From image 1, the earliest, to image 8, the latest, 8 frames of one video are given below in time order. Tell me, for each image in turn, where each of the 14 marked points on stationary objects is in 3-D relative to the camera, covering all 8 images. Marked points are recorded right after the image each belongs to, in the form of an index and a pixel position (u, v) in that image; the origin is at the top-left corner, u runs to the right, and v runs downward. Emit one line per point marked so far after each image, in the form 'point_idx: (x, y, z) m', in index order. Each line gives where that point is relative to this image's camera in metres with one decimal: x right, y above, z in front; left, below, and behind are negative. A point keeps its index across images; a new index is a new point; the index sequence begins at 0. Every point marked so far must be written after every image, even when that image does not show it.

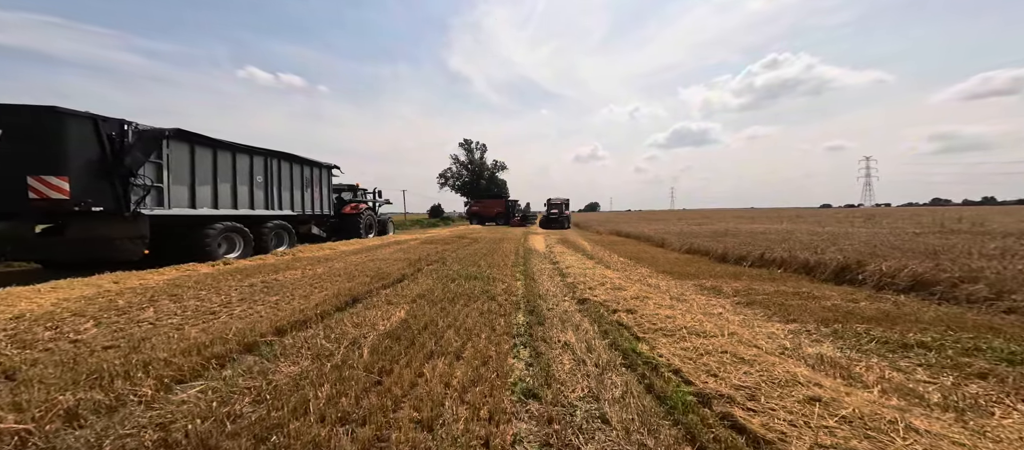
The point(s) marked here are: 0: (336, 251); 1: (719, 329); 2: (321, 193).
0: (-6.0, -0.9, +13.2) m
1: (+1.7, -0.8, +3.1) m
2: (-7.4, +1.3, +15.1) m
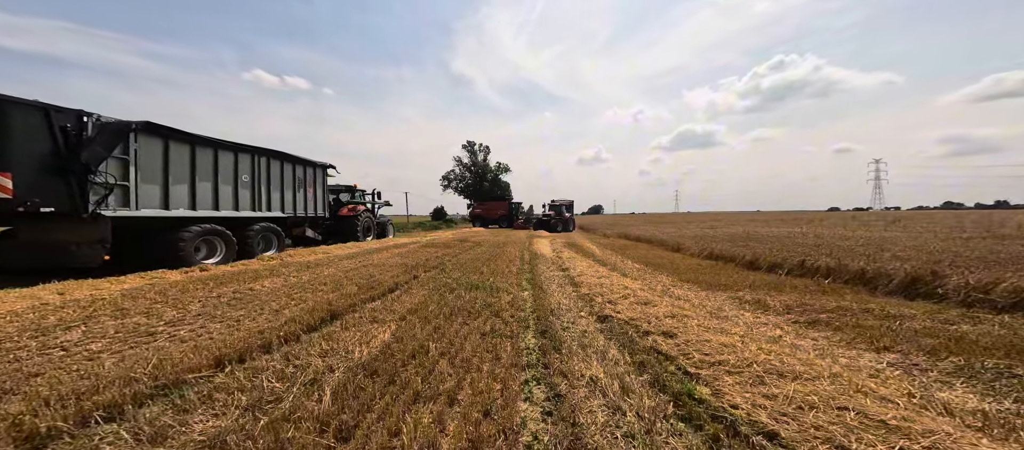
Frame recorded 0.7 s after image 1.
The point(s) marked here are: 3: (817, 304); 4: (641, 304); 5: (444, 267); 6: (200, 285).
0: (-5.9, -1.0, +12.4) m
1: (+1.8, -0.8, +2.3) m
2: (-7.3, +1.2, +14.3) m
3: (+3.3, -0.9, +4.1) m
4: (+1.5, -0.9, +4.3) m
5: (-1.7, -1.1, +9.3) m
6: (-5.3, -1.0, +6.5) m
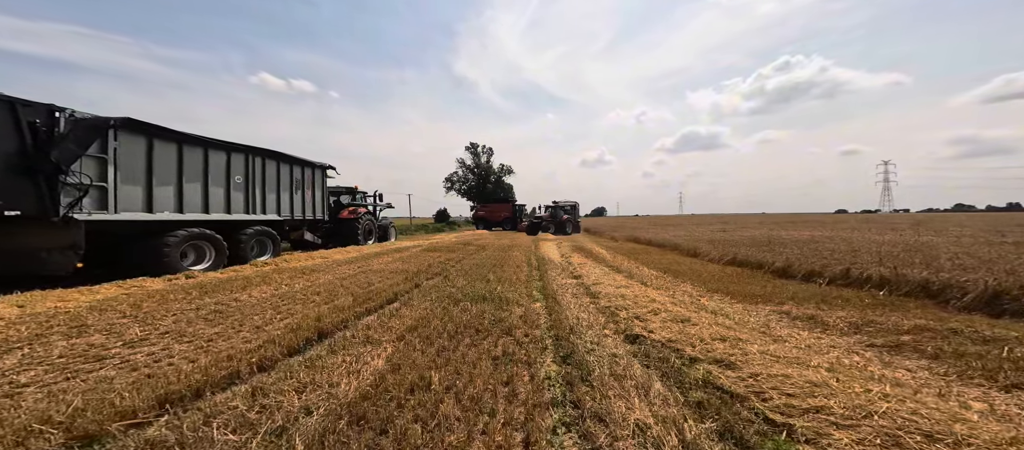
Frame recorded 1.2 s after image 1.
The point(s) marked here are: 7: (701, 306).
0: (-5.7, -1.1, +11.8) m
1: (+1.9, -0.9, +1.7) m
2: (-7.0, +1.0, +13.8) m
3: (+3.4, -0.9, +3.5) m
4: (+1.6, -0.9, +3.7) m
5: (-1.5, -1.2, +8.7) m
6: (-5.1, -1.1, +6.0) m
7: (+2.2, -0.9, +4.4) m
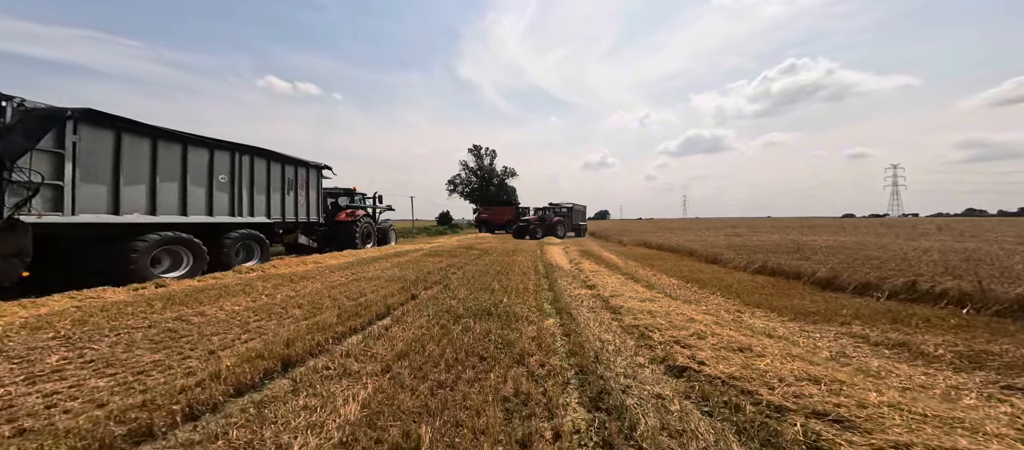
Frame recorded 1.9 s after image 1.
0: (-5.6, -1.2, +11.1) m
1: (+2.0, -0.9, +0.9) m
2: (-6.9, +0.9, +13.1) m
3: (+3.5, -0.9, +2.8) m
4: (+1.7, -1.0, +3.0) m
5: (-1.4, -1.2, +8.0) m
6: (-5.0, -1.1, +5.2) m
7: (+2.3, -1.0, +3.7) m
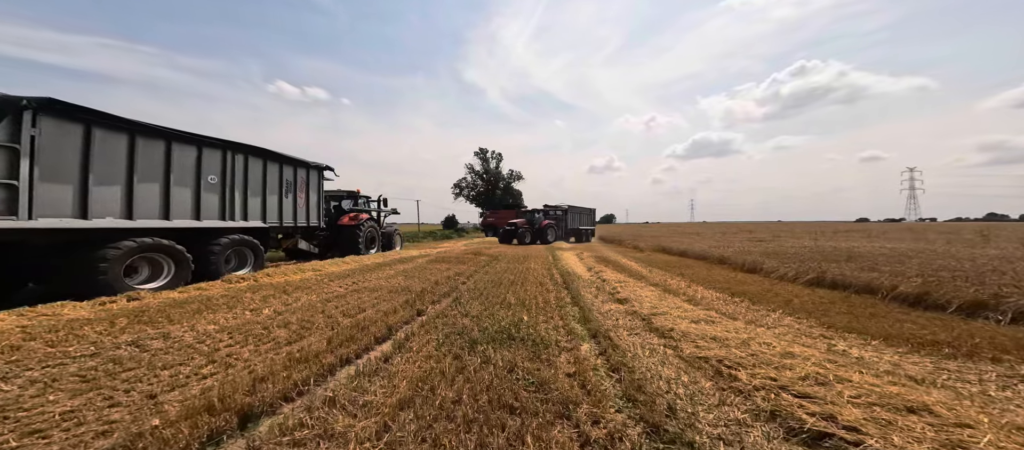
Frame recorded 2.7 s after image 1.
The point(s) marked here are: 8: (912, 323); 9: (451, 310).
0: (-5.2, -1.3, +10.3) m
1: (+2.2, -0.9, 0.0) m
2: (-6.5, +0.8, +12.3) m
3: (+3.8, -0.9, +1.9) m
4: (+2.0, -1.0, +2.1) m
5: (-1.1, -1.3, +7.1) m
6: (-4.8, -1.2, +4.4) m
7: (+2.5, -1.0, +2.8) m
8: (+3.8, -1.0, +3.7) m
9: (-1.0, -1.3, +5.9) m
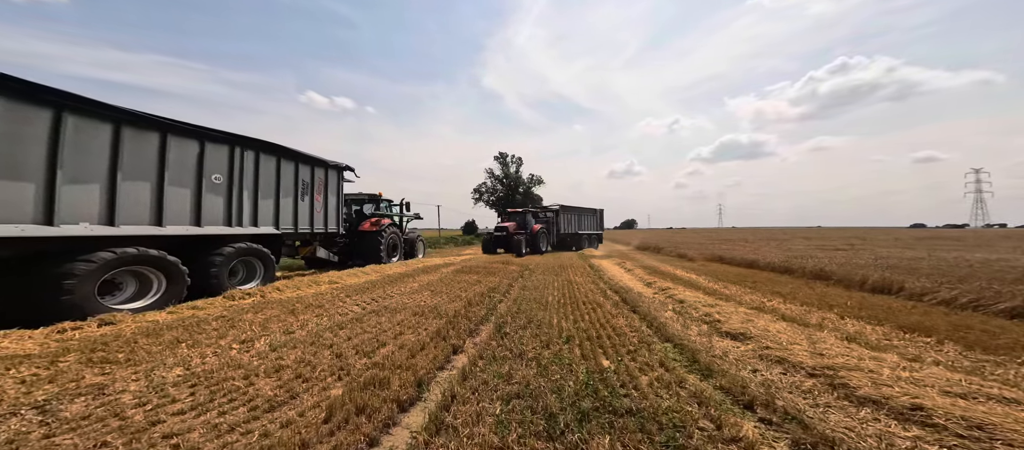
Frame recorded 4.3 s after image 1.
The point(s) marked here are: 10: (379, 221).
0: (-4.2, -1.5, +9.1) m
1: (+2.7, -0.8, -1.6) m
2: (-5.4, +0.6, +11.2) m
3: (+4.3, -0.9, +0.1) m
4: (+2.5, -1.0, +0.5) m
5: (-0.2, -1.4, +5.6) m
6: (-4.0, -1.2, +3.2) m
7: (+3.1, -1.0, +1.1) m
8: (+4.4, -1.0, +2.0) m
9: (-0.2, -1.3, +4.4) m
10: (-4.6, +0.1, +13.3) m
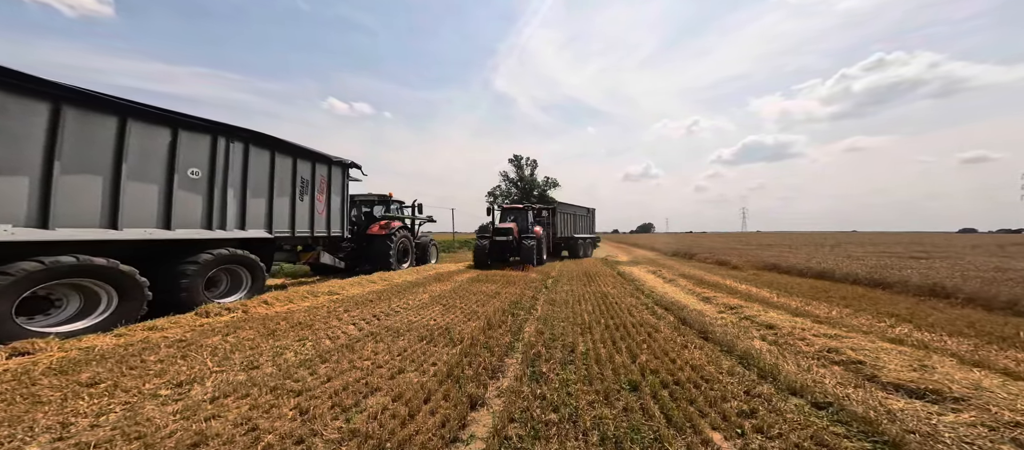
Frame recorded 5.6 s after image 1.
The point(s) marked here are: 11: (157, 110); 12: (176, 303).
0: (-3.7, -1.5, +7.8) m
1: (+2.8, -0.7, -3.1) m
2: (-4.8, +0.5, +10.0) m
3: (+4.5, -0.9, -1.5) m
4: (+2.7, -0.9, -1.1) m
5: (+0.2, -1.4, +4.2) m
6: (-3.7, -1.2, +1.9) m
7: (+3.3, -0.9, -0.4) m
8: (+4.7, -1.0, +0.4) m
9: (+0.2, -1.3, +3.0) m
10: (-3.9, 0.0, +12.1) m
11: (-5.4, +1.8, +5.9) m
12: (-5.2, -1.2, +5.9) m
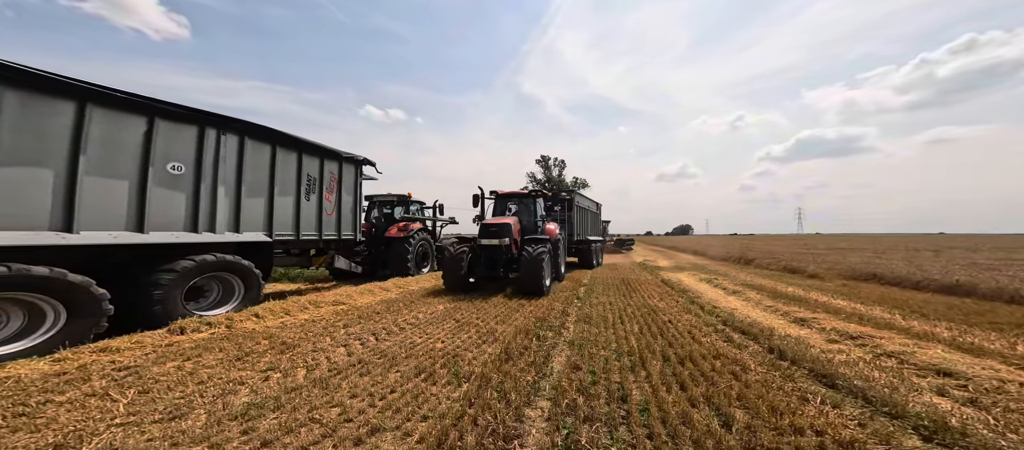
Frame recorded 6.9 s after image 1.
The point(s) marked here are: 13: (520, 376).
0: (-3.1, -1.5, +6.8) m
1: (+2.1, -0.6, -4.7) m
2: (-4.0, +0.4, +9.1) m
3: (+4.0, -0.7, -3.3) m
4: (+2.3, -0.8, -2.7) m
5: (+0.4, -1.4, +2.8) m
6: (-3.8, -1.2, +0.9) m
7: (+3.0, -0.8, -2.1) m
8: (+4.4, -0.8, -1.4) m
9: (+0.2, -1.2, +1.6) m
10: (-2.9, -0.1, +11.1) m
11: (-5.1, +1.7, +5.1) m
12: (-4.8, -1.2, +5.1) m
13: (+0.1, -1.4, +3.9) m
